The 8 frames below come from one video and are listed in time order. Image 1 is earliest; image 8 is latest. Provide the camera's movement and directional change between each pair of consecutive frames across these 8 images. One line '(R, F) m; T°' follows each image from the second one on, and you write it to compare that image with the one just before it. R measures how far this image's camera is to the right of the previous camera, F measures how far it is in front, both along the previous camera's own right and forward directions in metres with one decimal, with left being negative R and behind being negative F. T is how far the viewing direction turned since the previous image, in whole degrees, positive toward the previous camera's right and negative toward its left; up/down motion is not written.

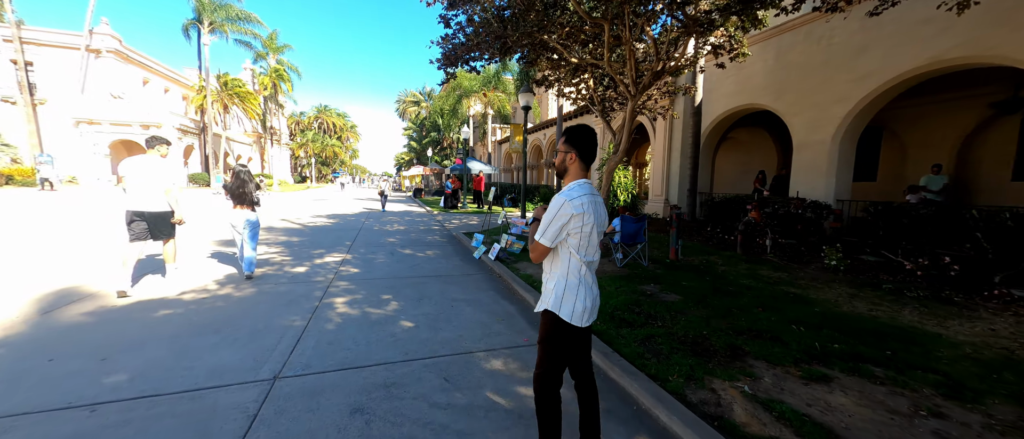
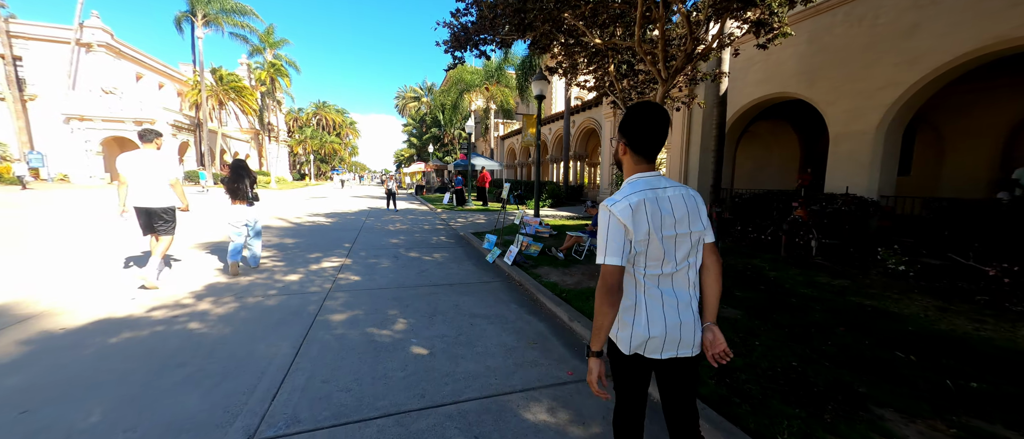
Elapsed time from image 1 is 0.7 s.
(-0.3, +0.7) m; 0°
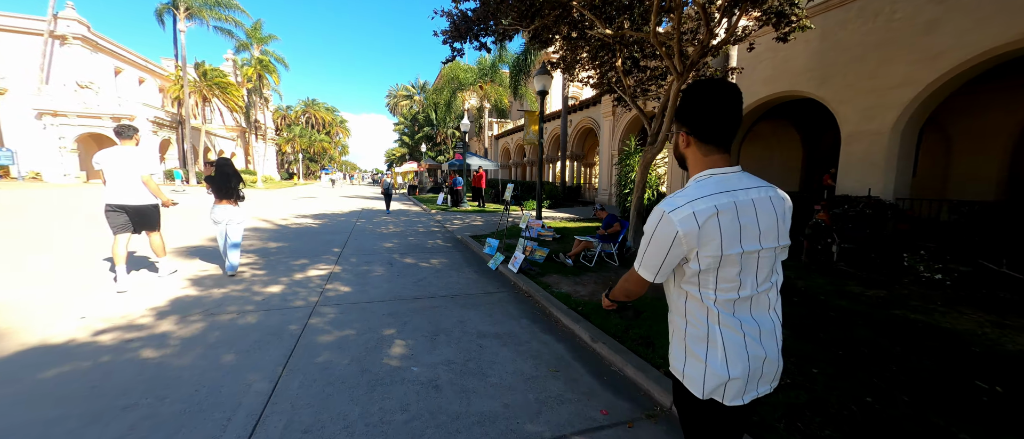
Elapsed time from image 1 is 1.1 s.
(-0.2, +0.4) m; +1°
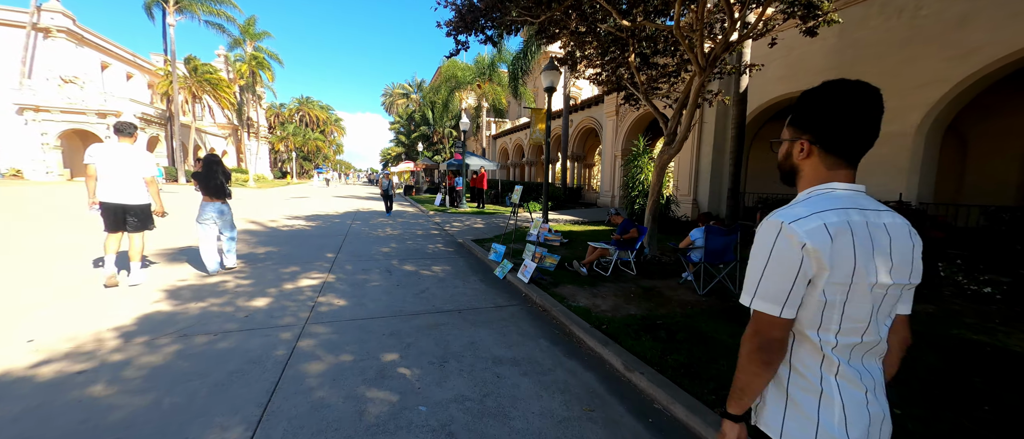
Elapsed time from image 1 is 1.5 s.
(-0.2, +0.4) m; +1°
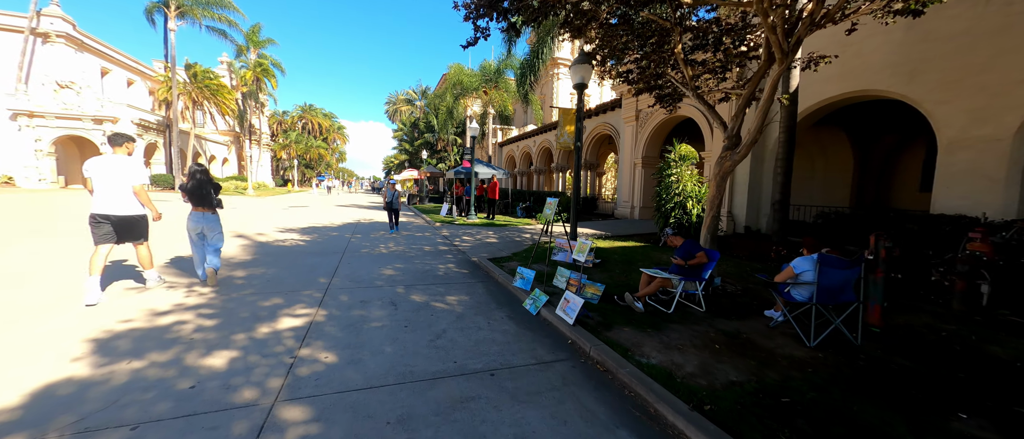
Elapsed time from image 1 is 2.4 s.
(-0.4, +1.0) m; 0°
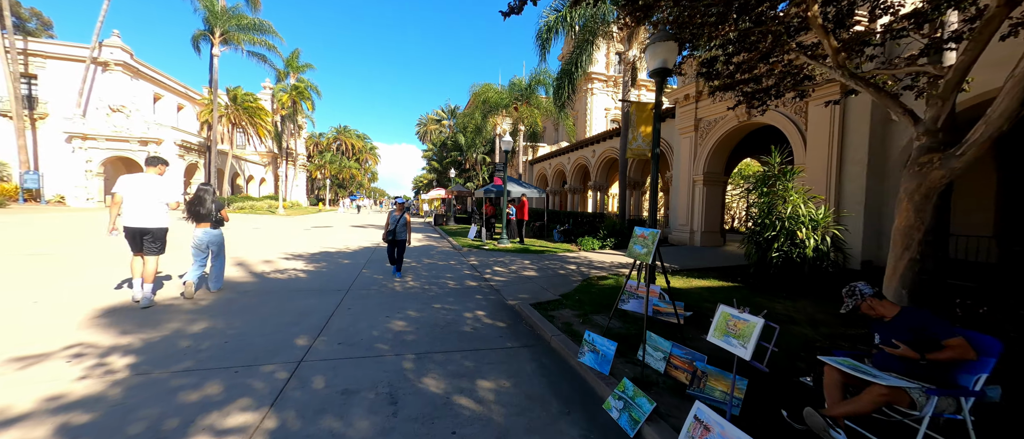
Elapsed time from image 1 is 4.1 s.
(-0.4, +1.6) m; -4°
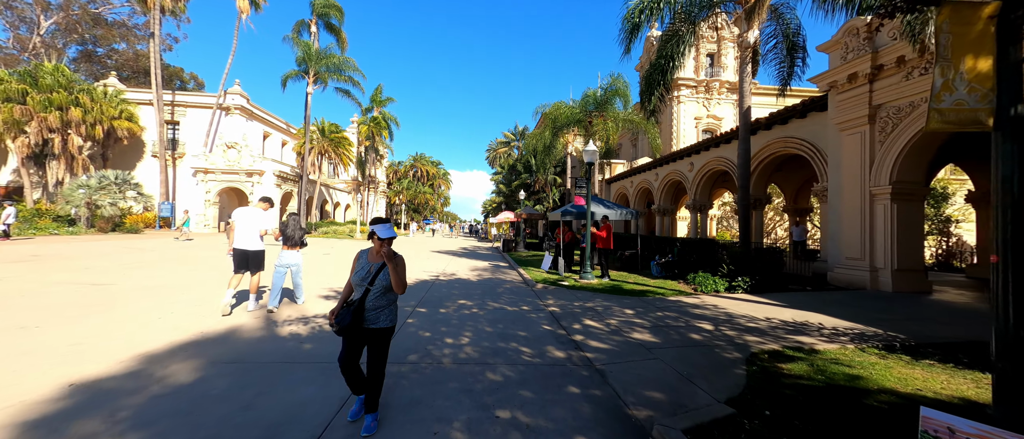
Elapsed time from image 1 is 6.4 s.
(-0.5, +2.2) m; -11°
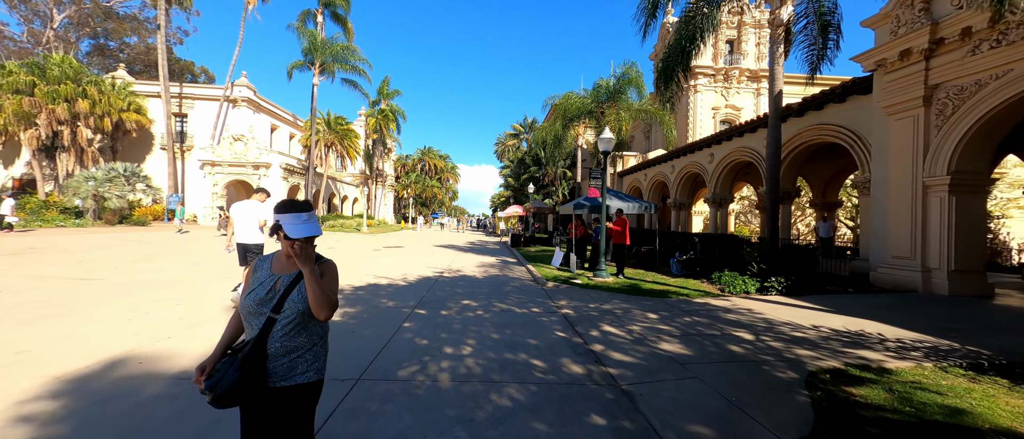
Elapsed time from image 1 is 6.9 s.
(0.0, +0.7) m; -1°
